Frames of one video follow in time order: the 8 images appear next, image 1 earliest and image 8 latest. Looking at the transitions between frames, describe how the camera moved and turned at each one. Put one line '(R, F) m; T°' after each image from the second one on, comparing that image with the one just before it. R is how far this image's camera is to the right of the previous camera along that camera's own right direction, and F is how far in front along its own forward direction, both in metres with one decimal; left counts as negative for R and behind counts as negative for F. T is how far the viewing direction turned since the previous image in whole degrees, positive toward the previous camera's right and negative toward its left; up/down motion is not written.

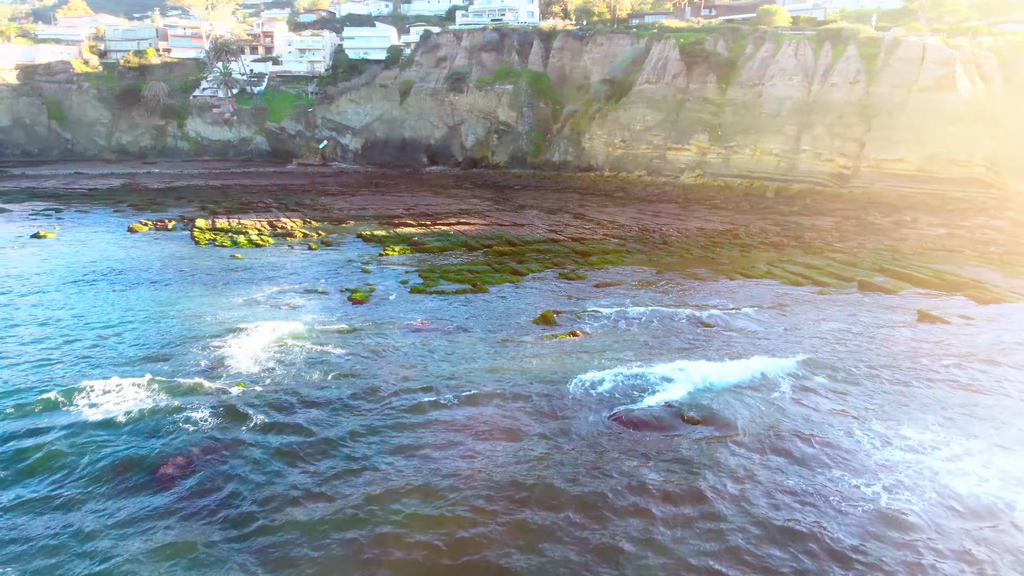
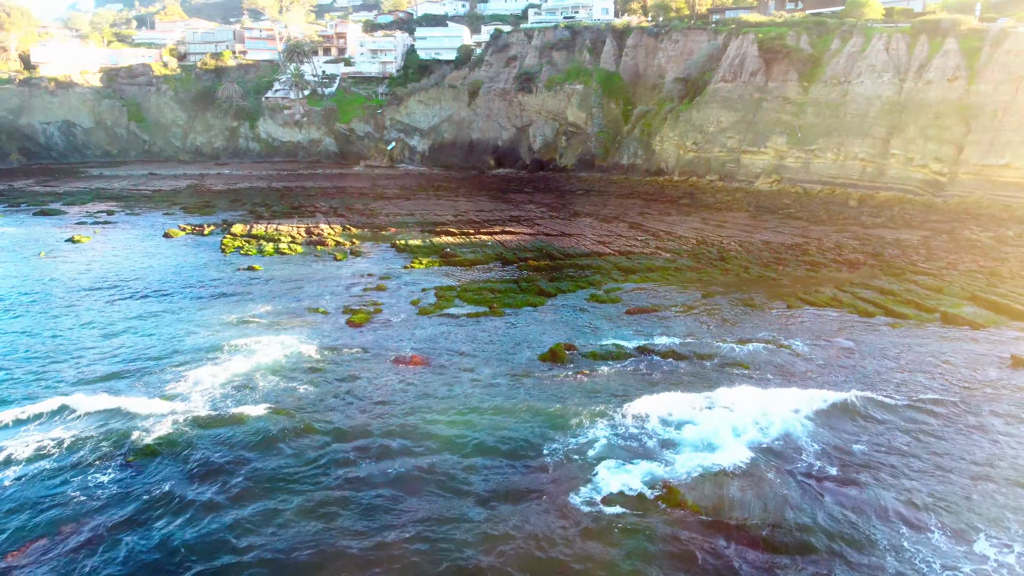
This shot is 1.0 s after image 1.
(+2.0, +3.2) m; -6°
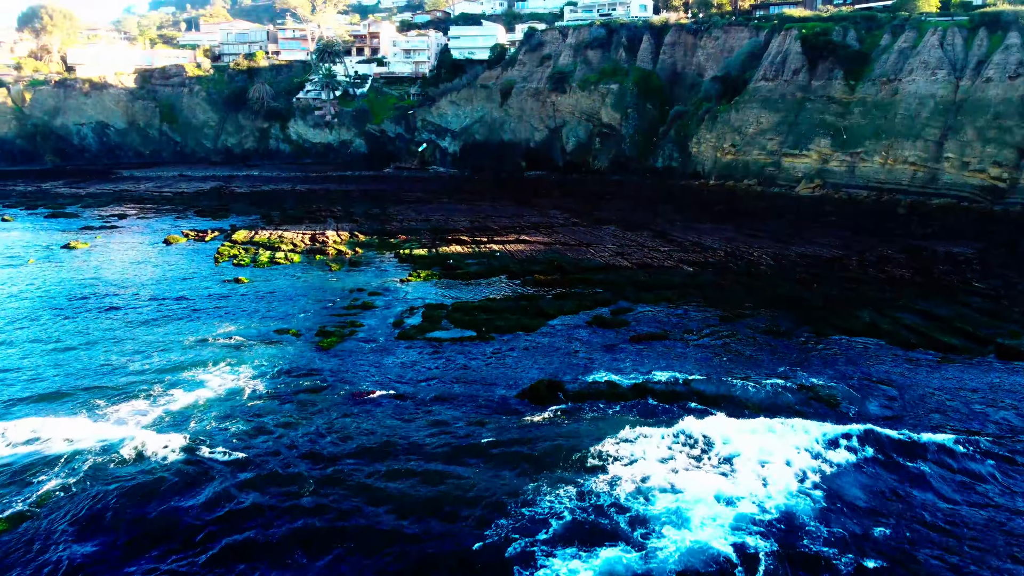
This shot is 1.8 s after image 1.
(+1.5, +2.8) m; -3°
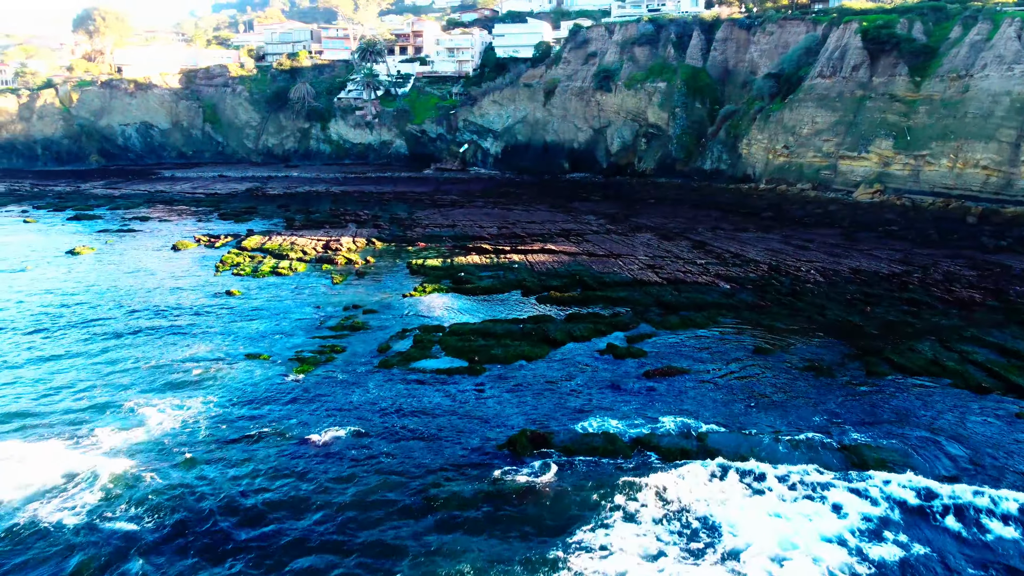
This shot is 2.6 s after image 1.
(+1.4, +2.9) m; -4°
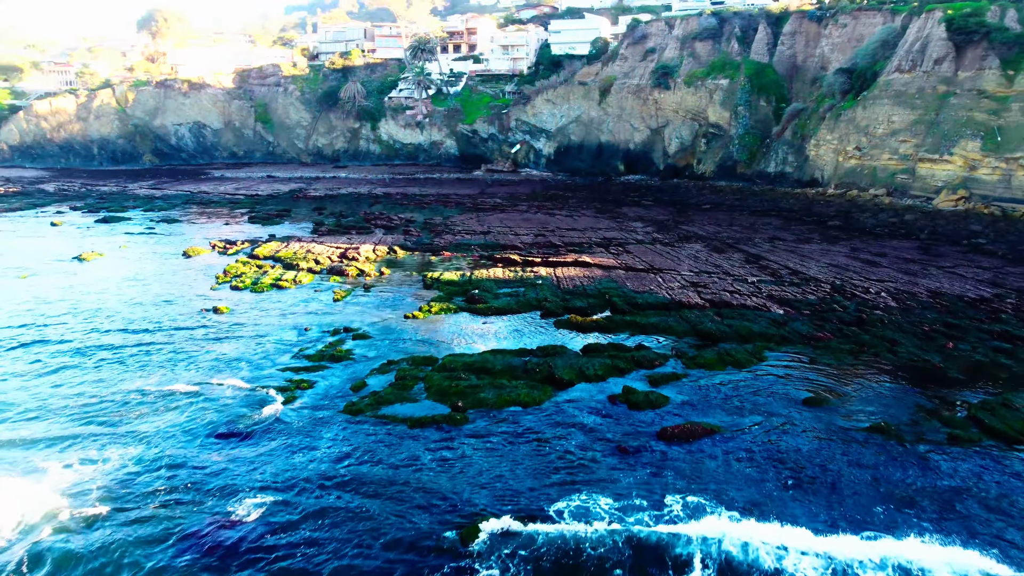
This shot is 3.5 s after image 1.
(+1.5, +3.5) m; -5°
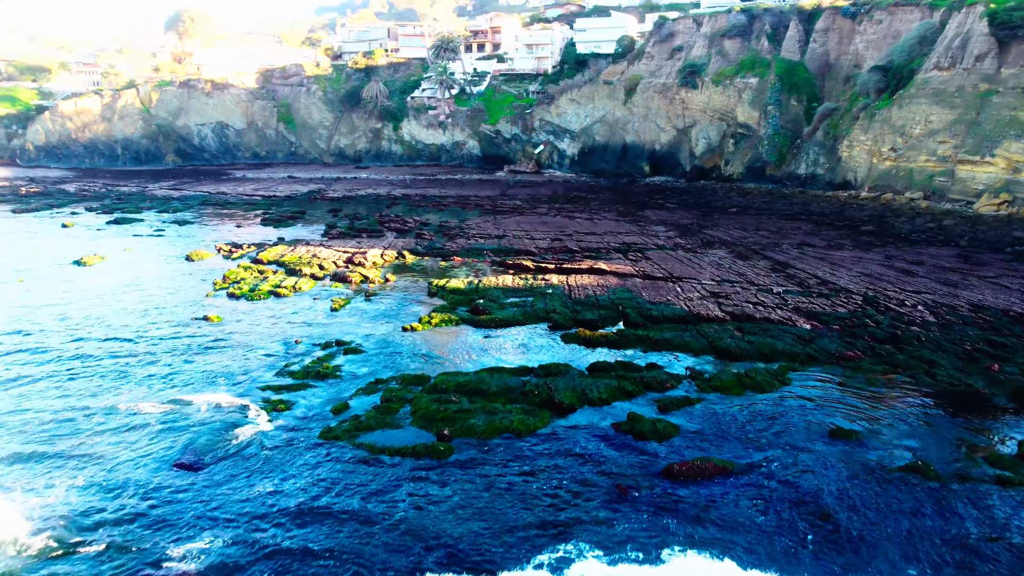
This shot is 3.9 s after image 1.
(+0.7, +1.6) m; -2°
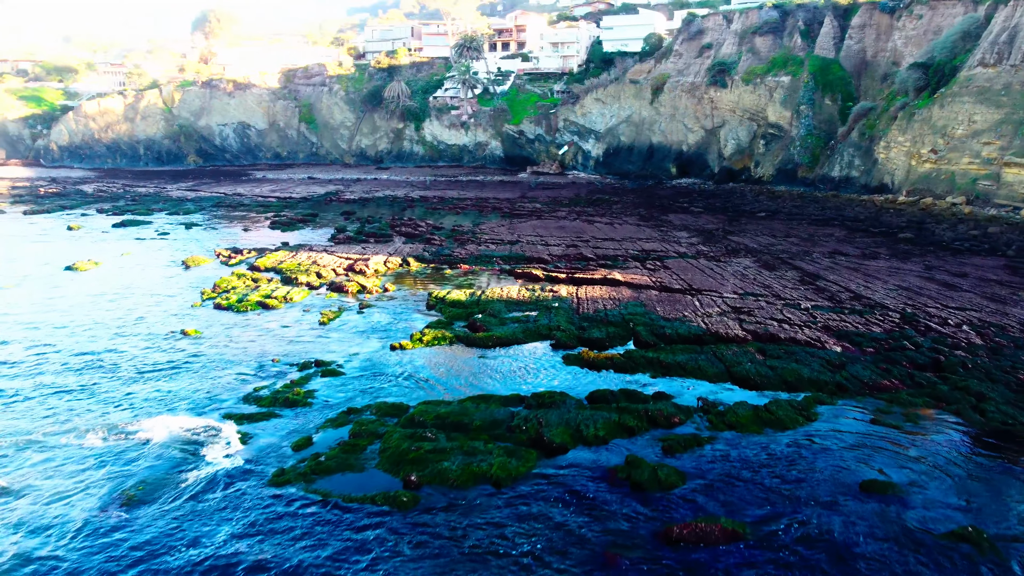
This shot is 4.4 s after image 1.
(+0.8, +2.0) m; -2°
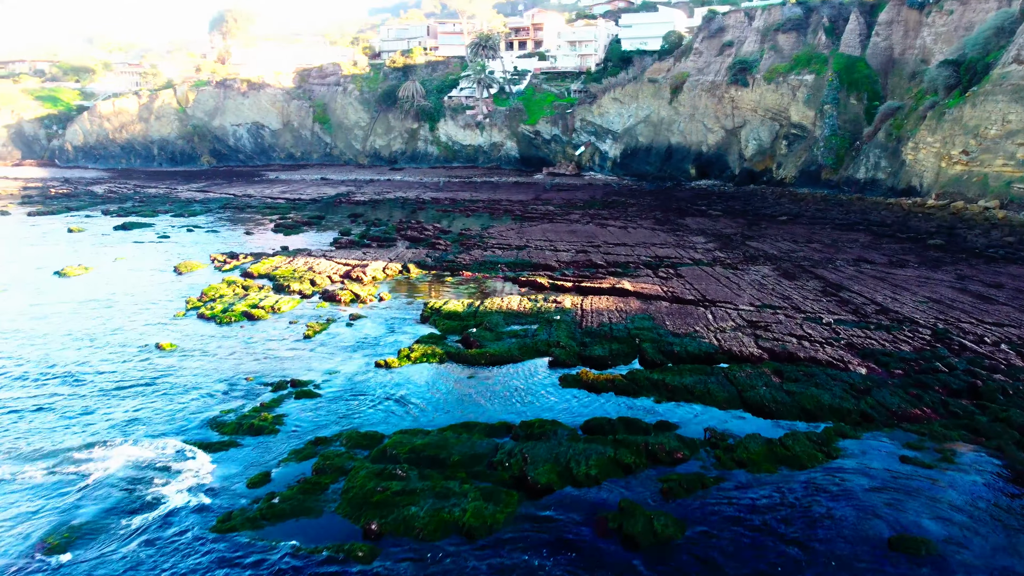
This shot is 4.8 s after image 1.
(+0.6, +1.6) m; -1°
